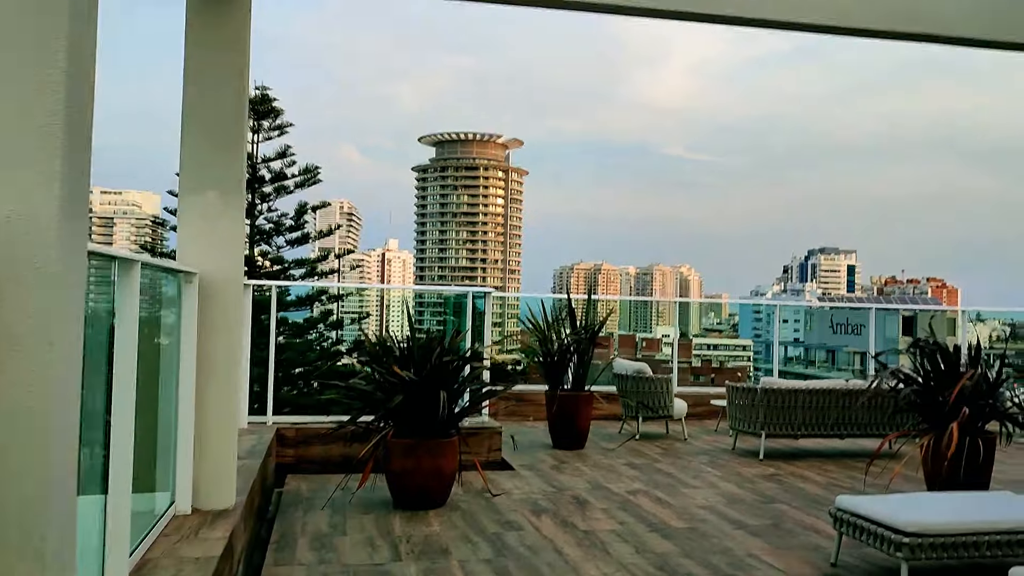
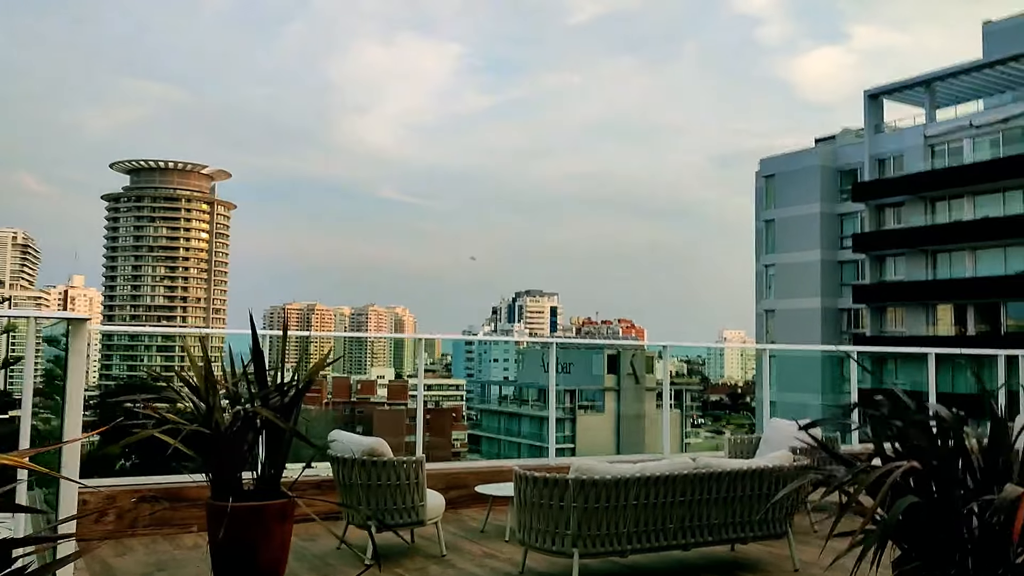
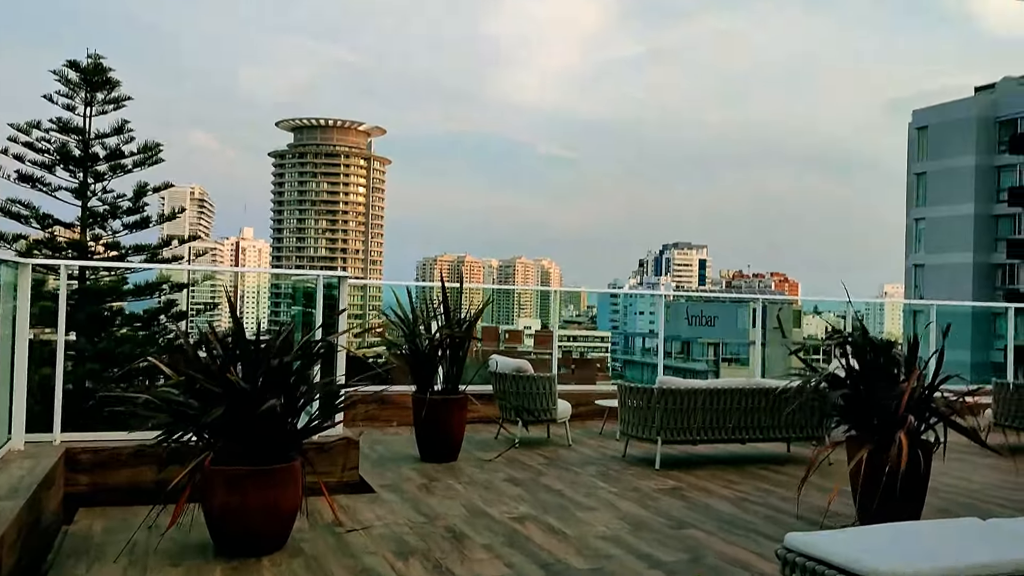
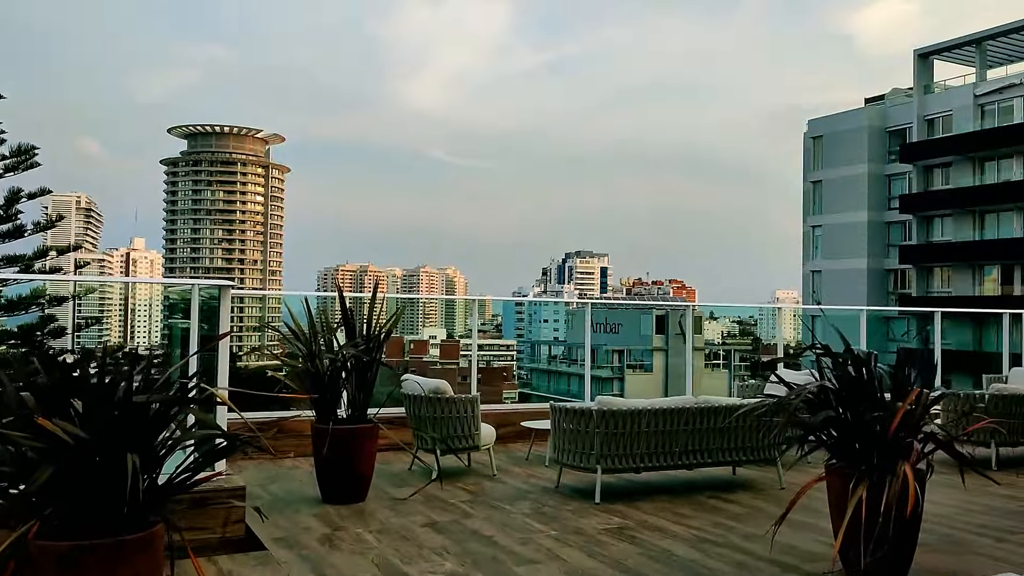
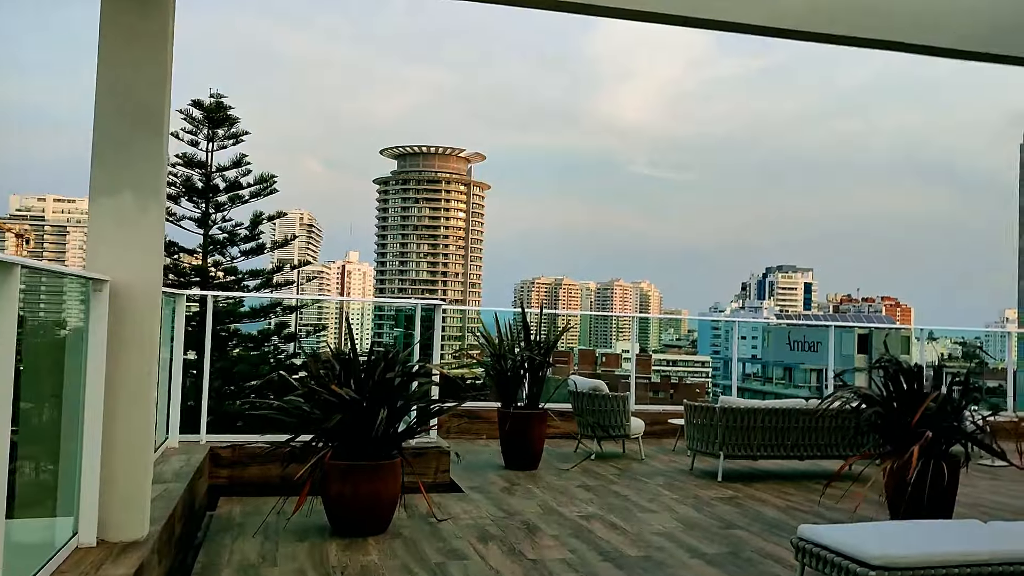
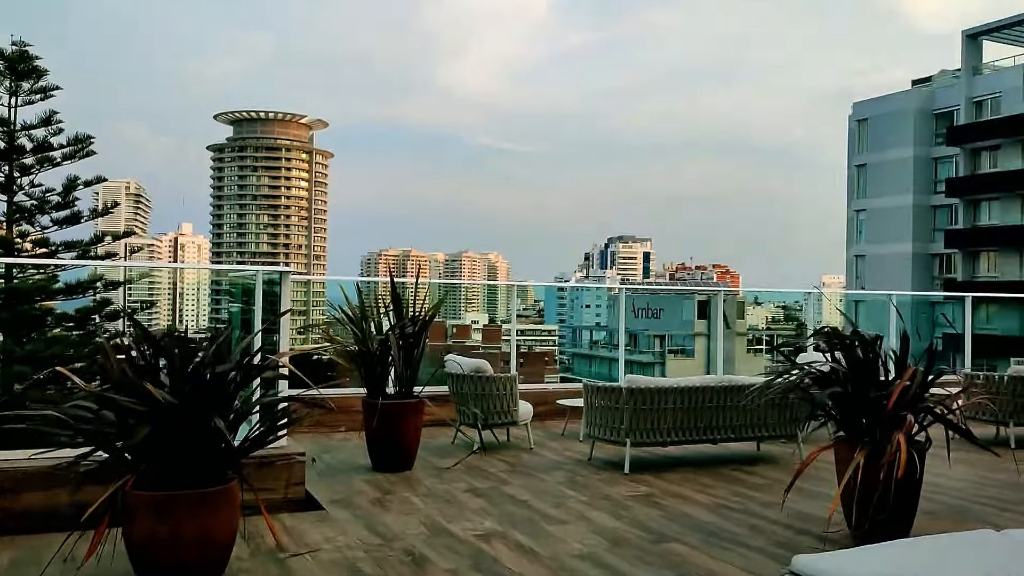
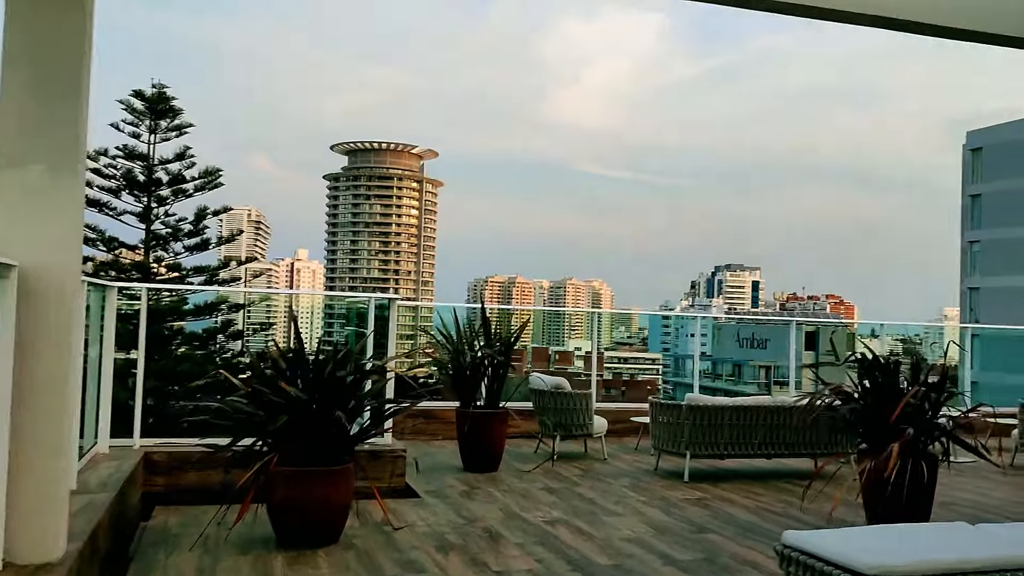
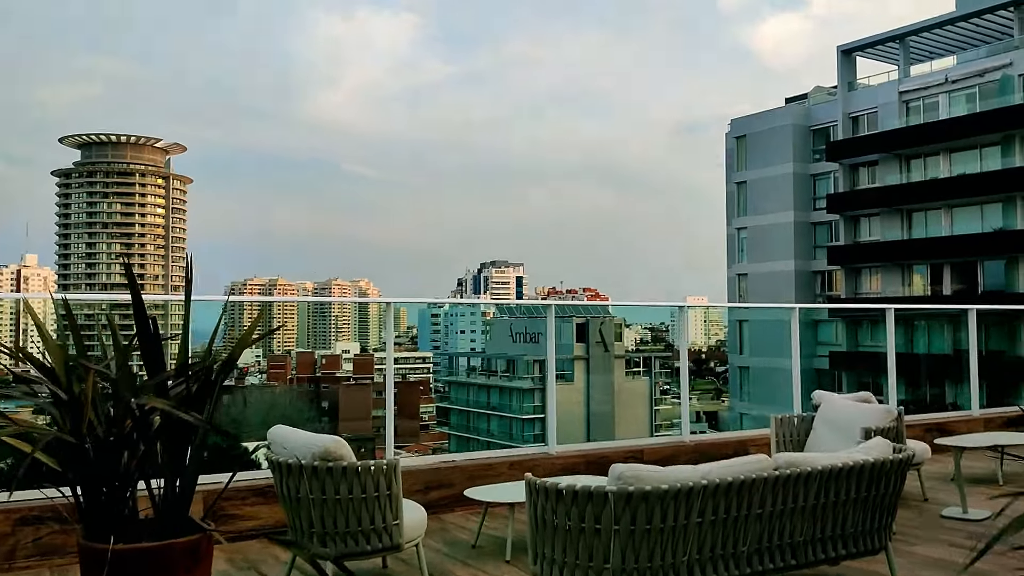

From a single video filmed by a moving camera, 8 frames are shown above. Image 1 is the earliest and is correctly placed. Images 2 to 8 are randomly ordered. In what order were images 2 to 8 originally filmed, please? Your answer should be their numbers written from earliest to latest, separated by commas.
5, 7, 3, 6, 4, 2, 8
